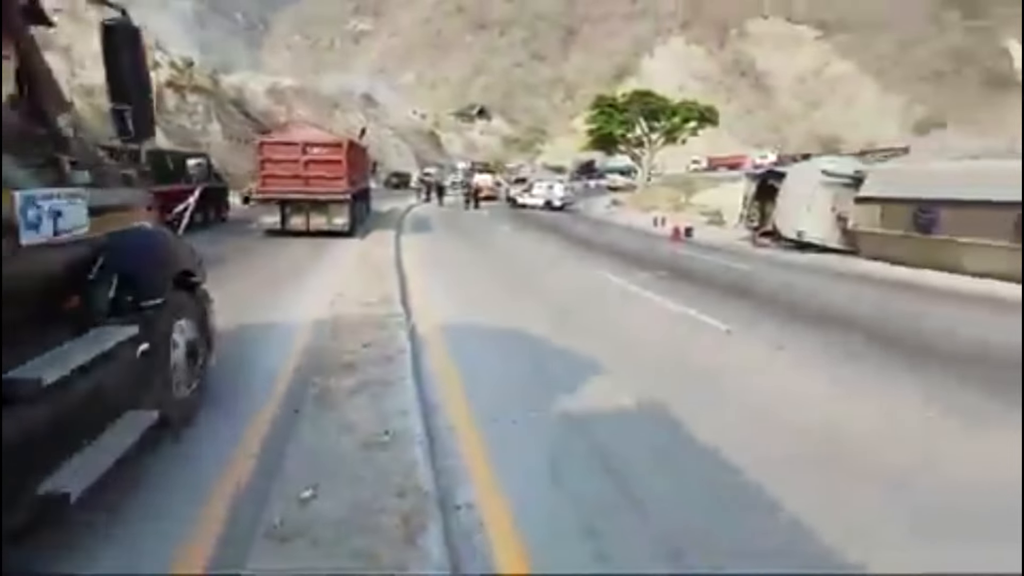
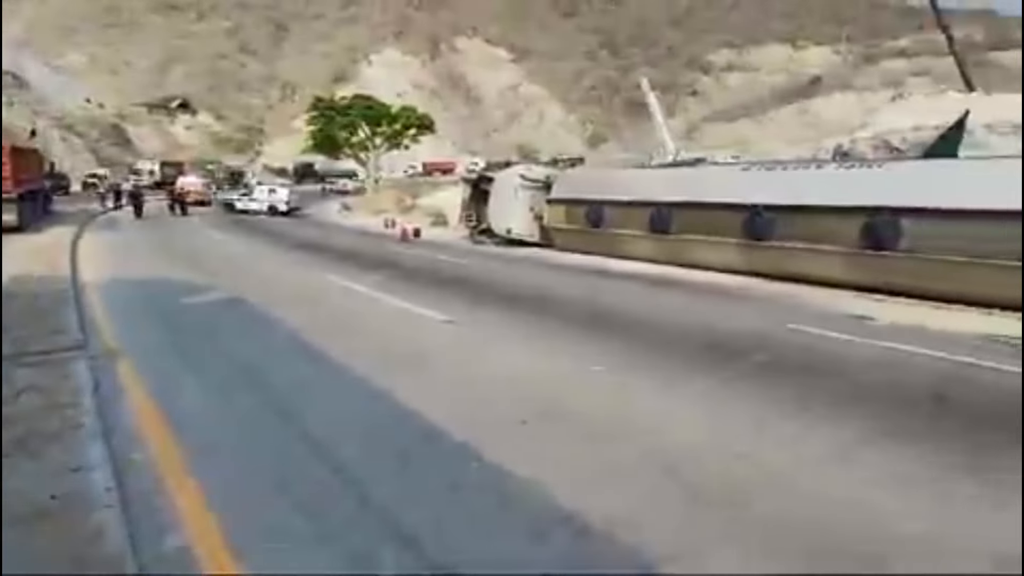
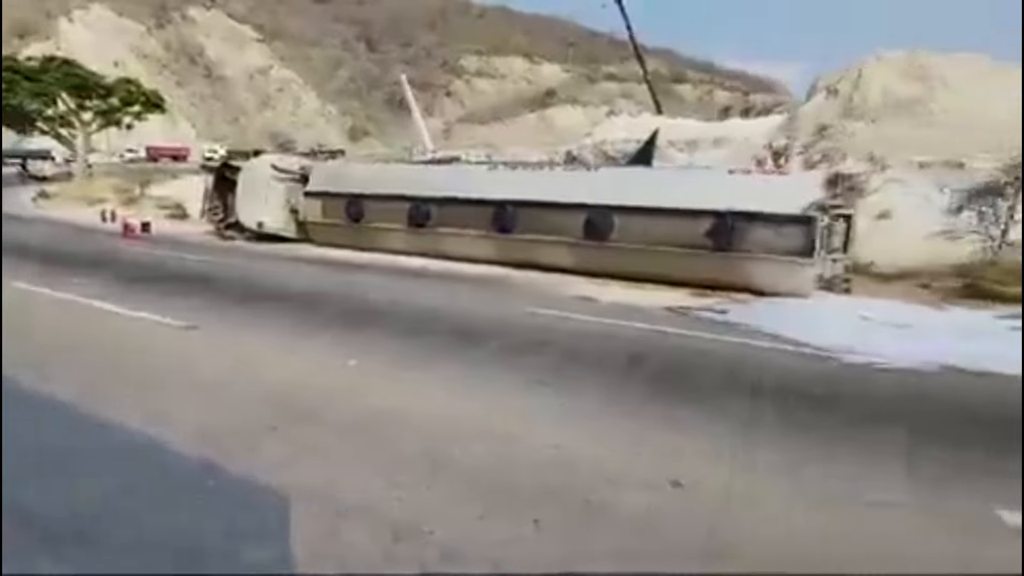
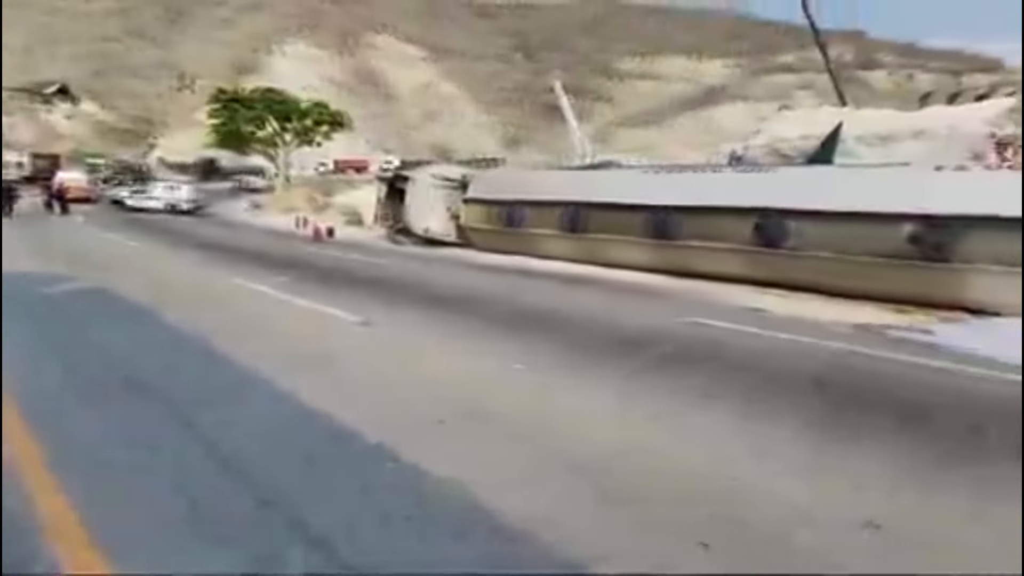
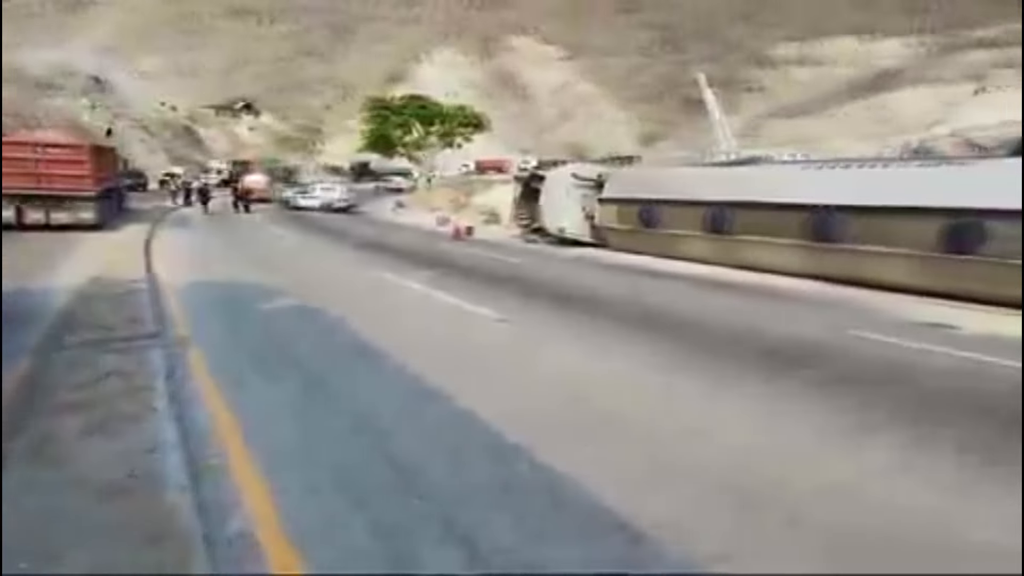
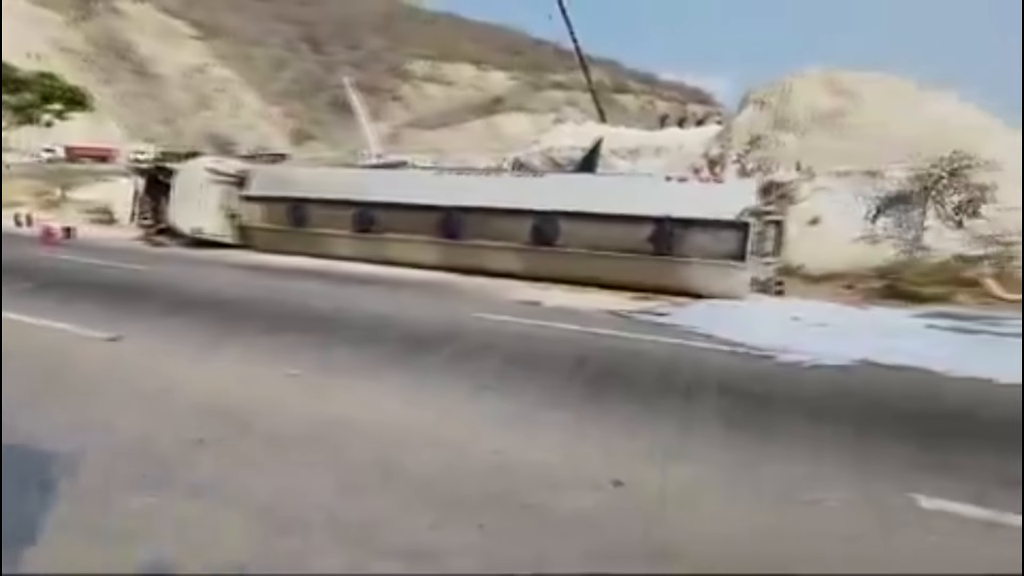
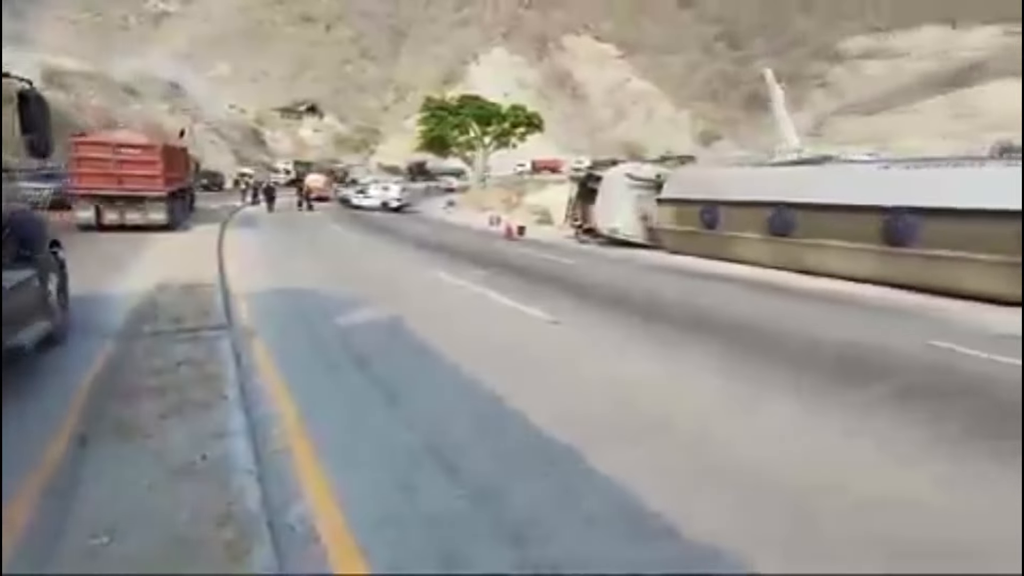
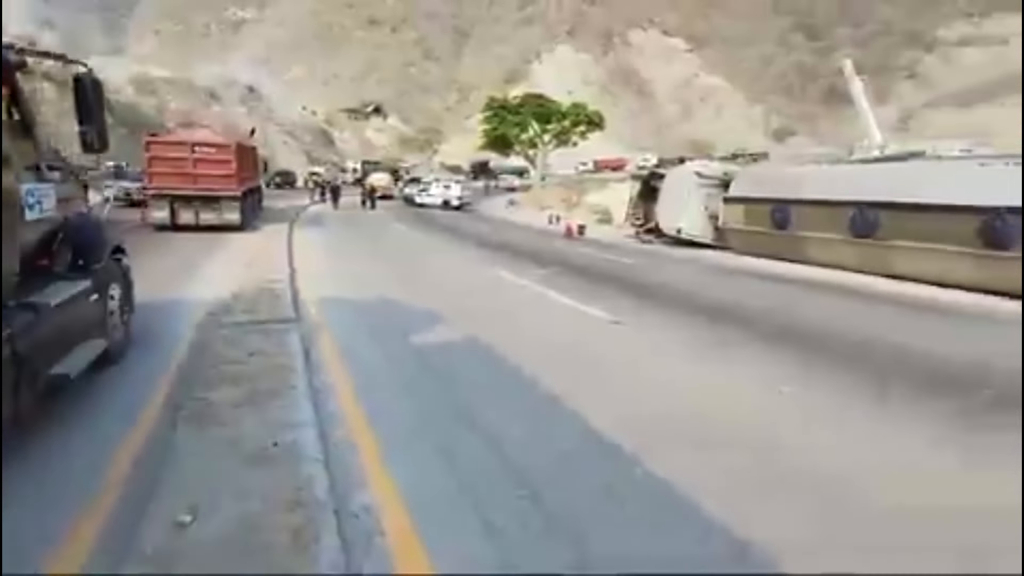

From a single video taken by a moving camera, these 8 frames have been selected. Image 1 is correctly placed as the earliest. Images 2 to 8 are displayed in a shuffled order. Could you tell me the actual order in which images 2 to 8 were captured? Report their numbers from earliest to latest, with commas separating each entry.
8, 7, 5, 2, 4, 3, 6
